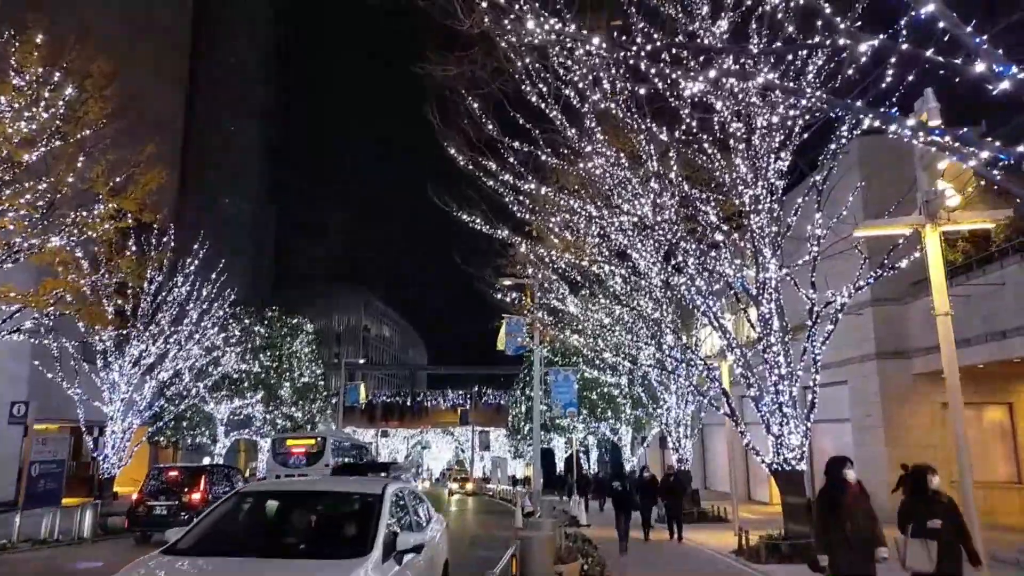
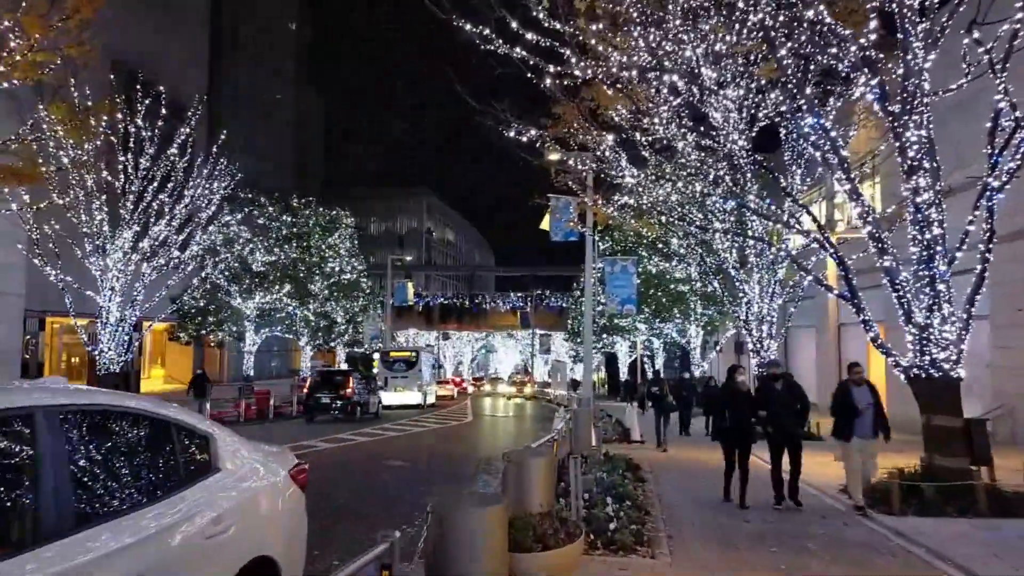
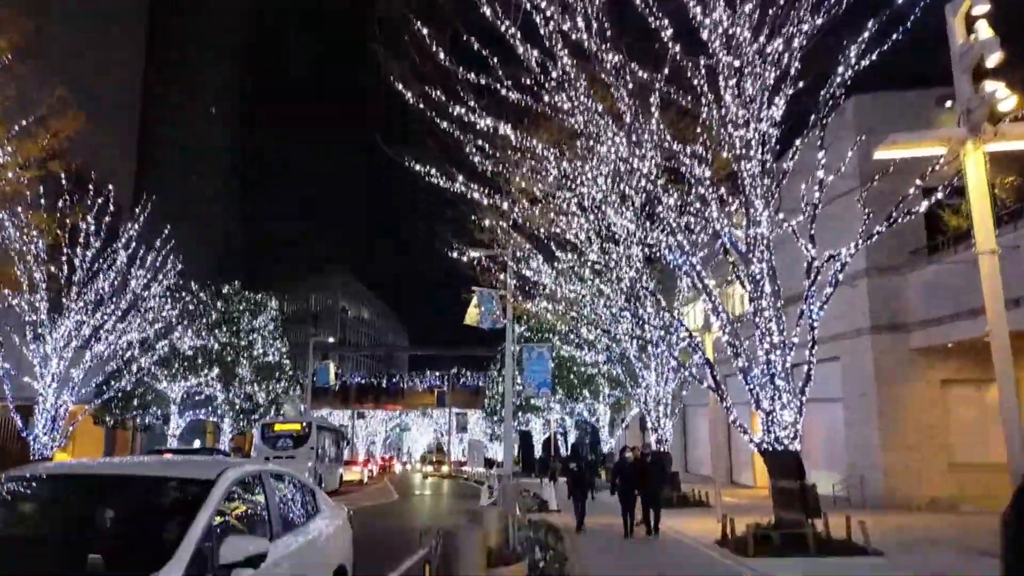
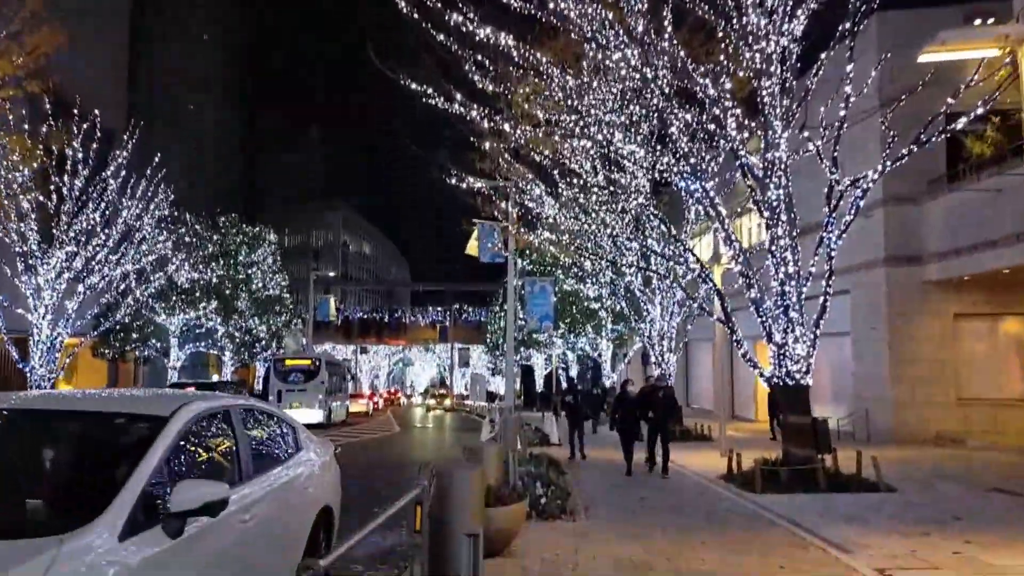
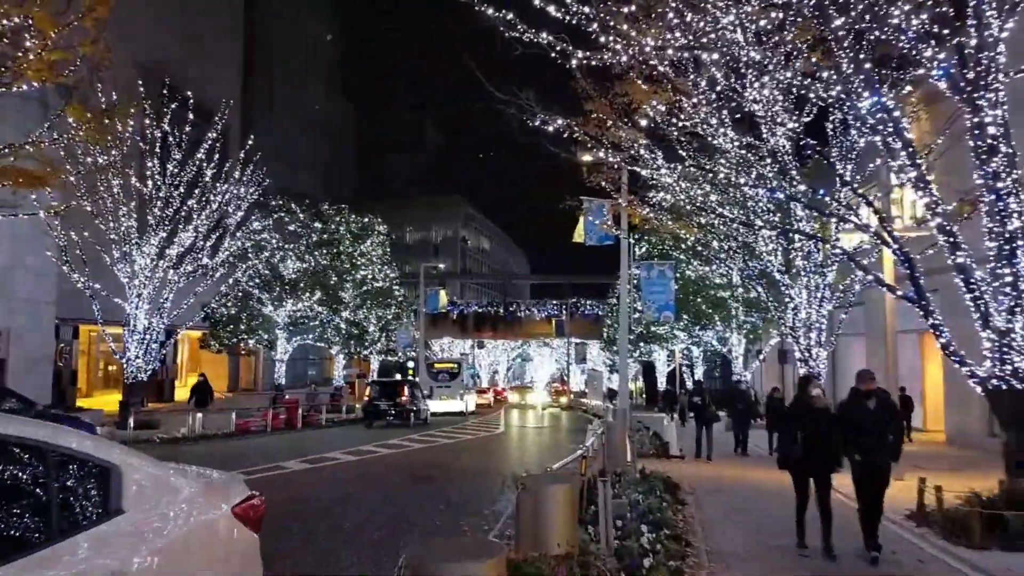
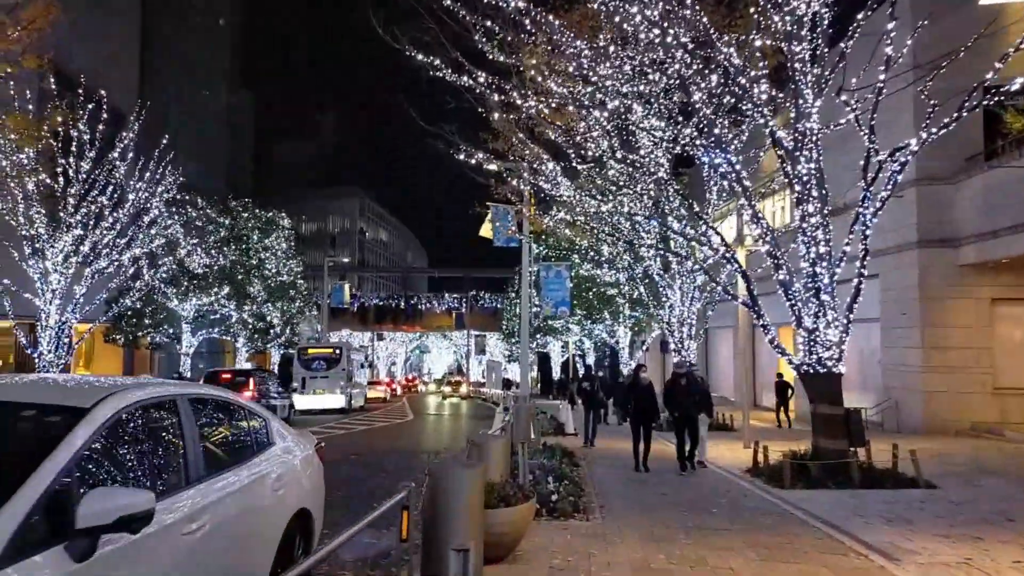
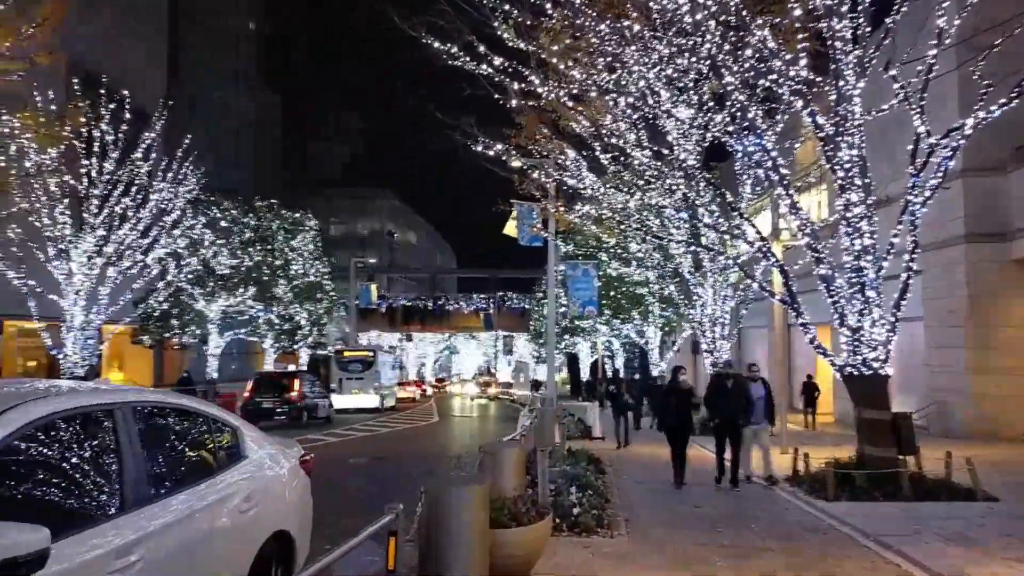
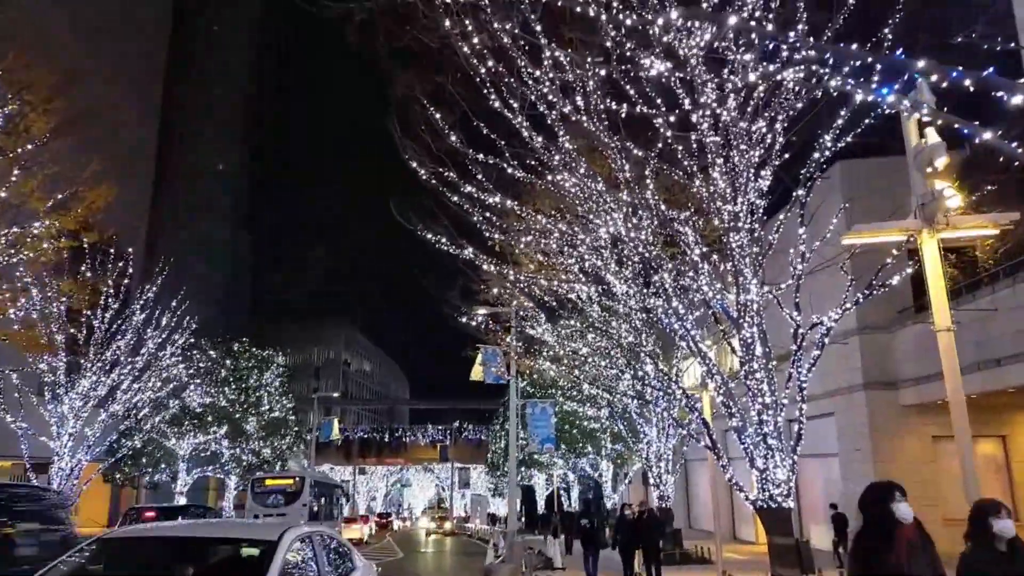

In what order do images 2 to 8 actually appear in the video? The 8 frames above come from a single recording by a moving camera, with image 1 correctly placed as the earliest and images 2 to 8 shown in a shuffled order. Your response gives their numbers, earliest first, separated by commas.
8, 3, 4, 6, 7, 2, 5
